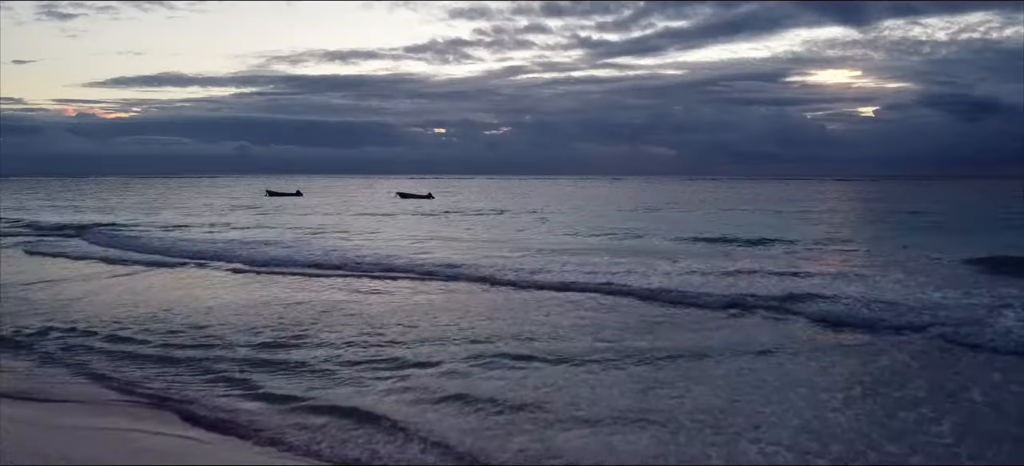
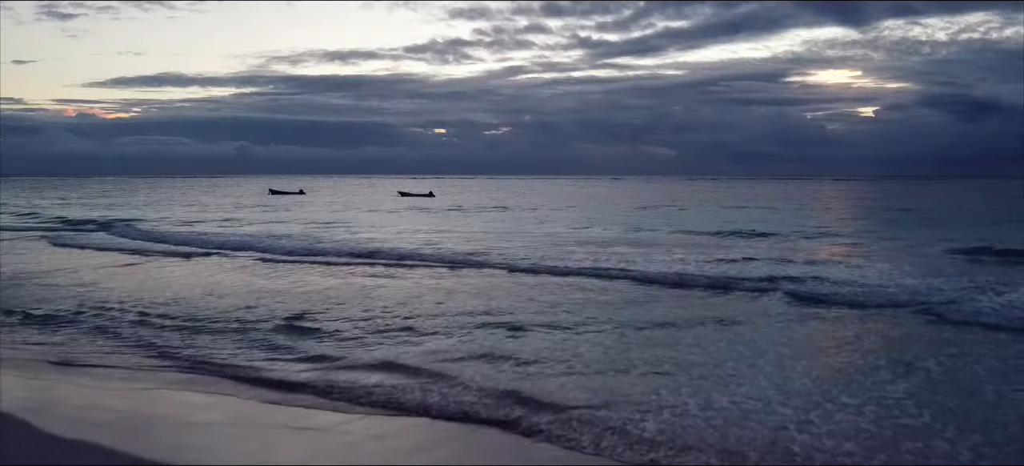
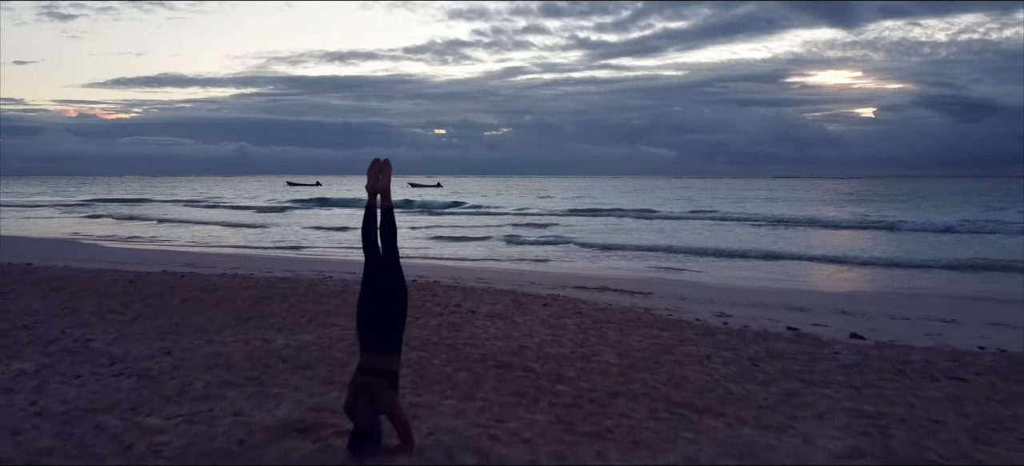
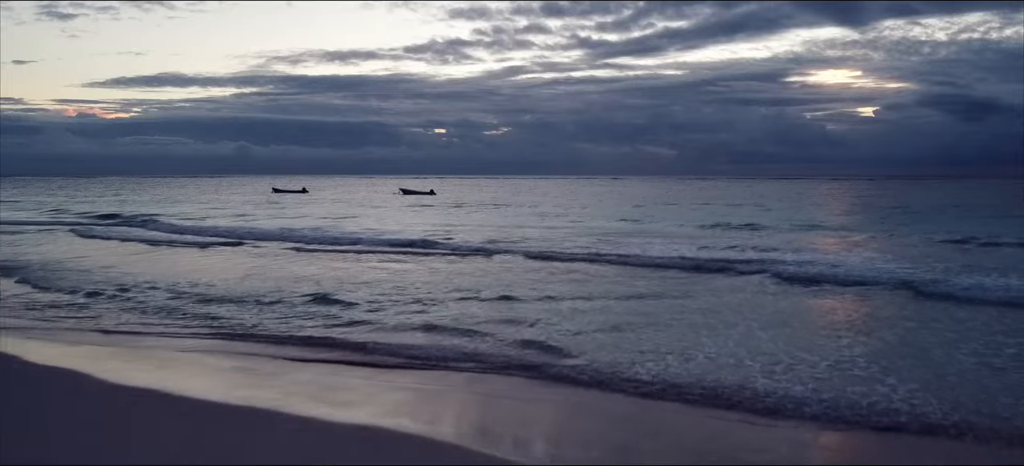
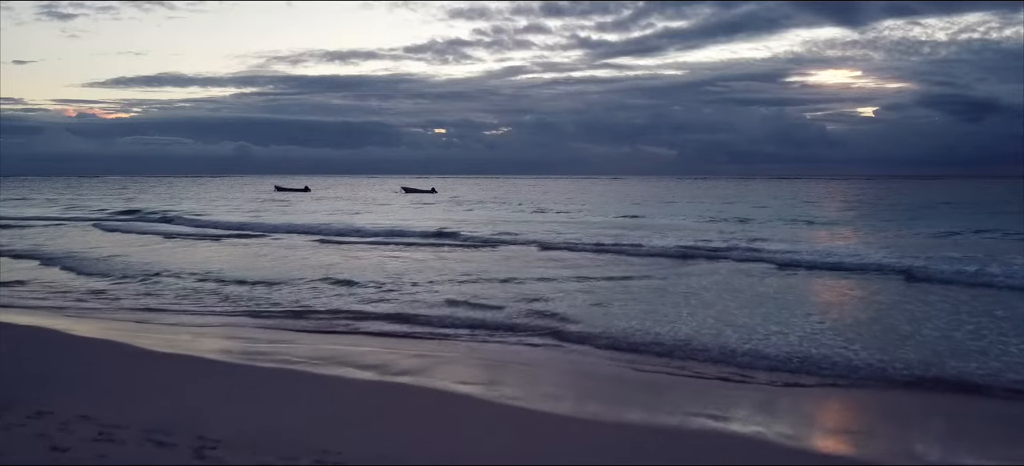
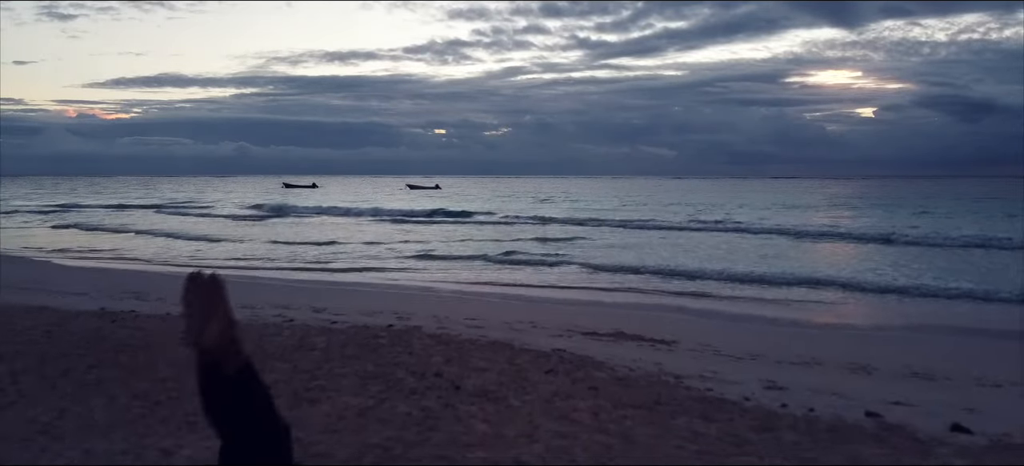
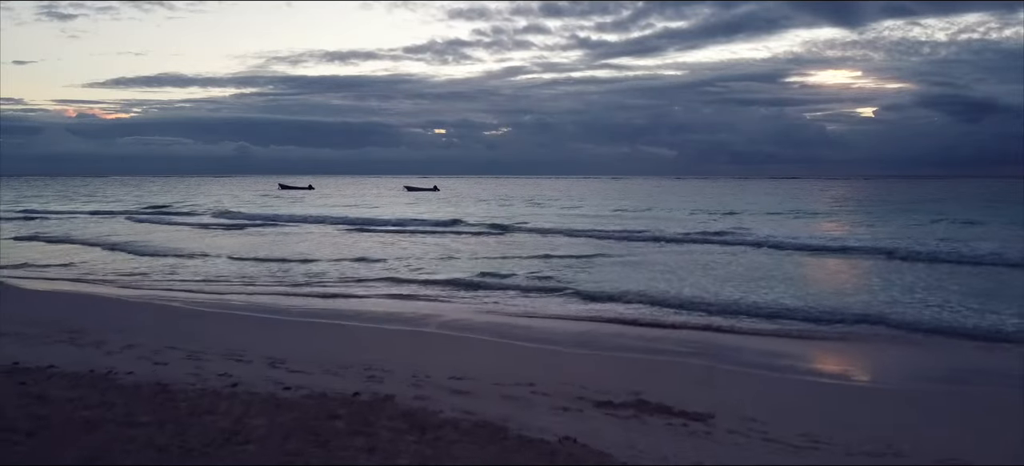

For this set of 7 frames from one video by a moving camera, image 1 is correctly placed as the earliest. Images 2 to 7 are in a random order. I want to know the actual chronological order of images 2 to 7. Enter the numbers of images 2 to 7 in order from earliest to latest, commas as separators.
2, 4, 5, 7, 6, 3
